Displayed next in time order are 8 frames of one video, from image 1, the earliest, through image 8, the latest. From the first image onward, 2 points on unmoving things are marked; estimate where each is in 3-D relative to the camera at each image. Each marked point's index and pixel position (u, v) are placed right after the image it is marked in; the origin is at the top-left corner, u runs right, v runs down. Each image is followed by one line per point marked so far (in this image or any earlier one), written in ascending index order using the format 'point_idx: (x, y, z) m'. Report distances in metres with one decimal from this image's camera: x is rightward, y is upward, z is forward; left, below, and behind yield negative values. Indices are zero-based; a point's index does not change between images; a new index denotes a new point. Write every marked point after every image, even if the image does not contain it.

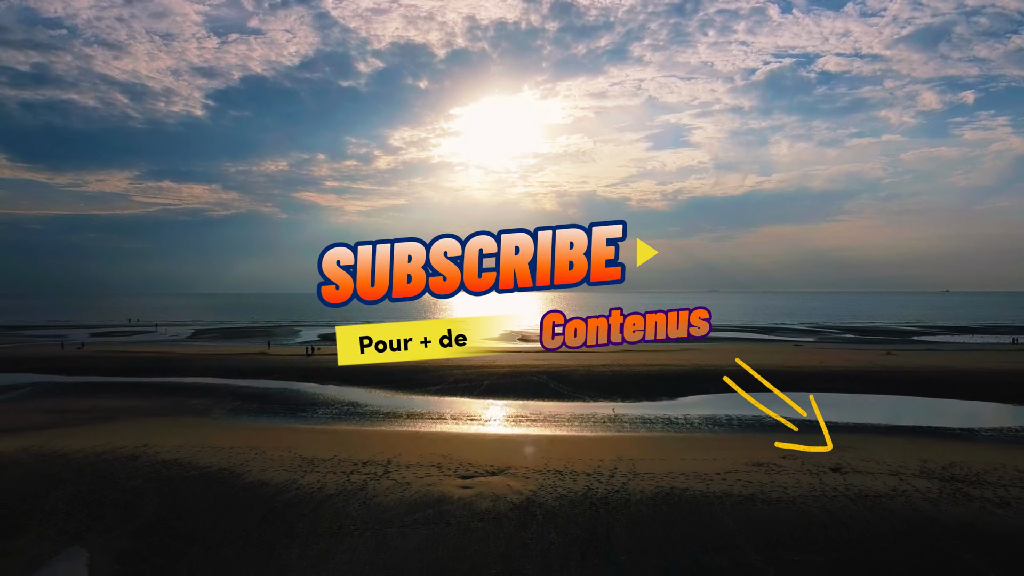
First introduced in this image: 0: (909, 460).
0: (+9.0, -3.8, +11.7) m
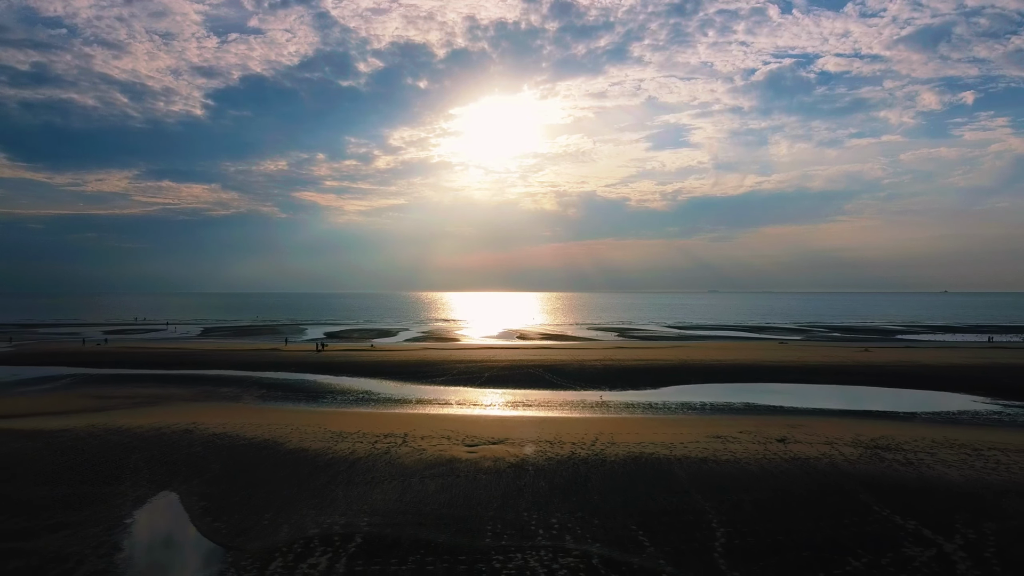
0: (+9.0, -3.8, +13.9) m
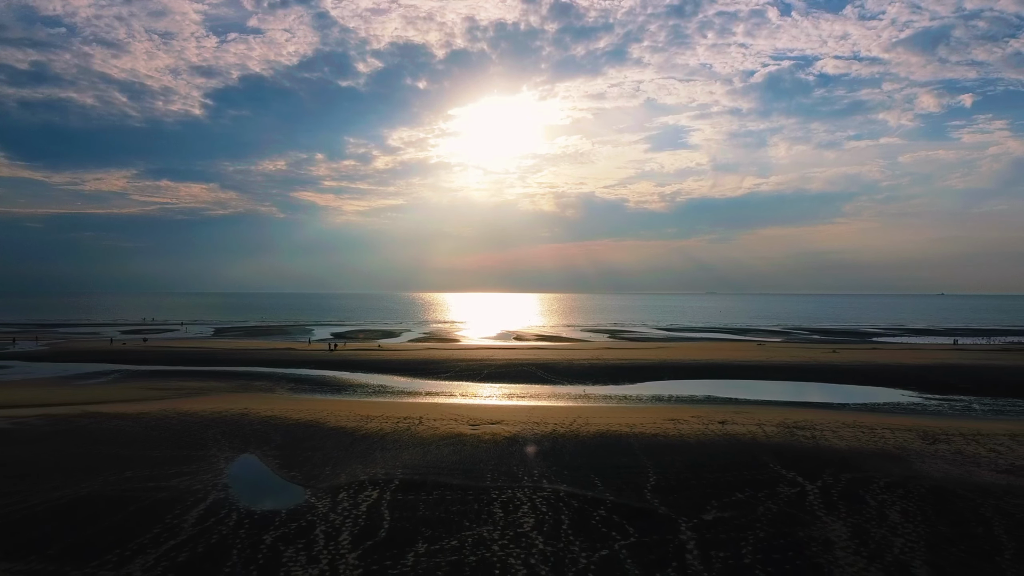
0: (+8.8, -4.2, +17.3) m
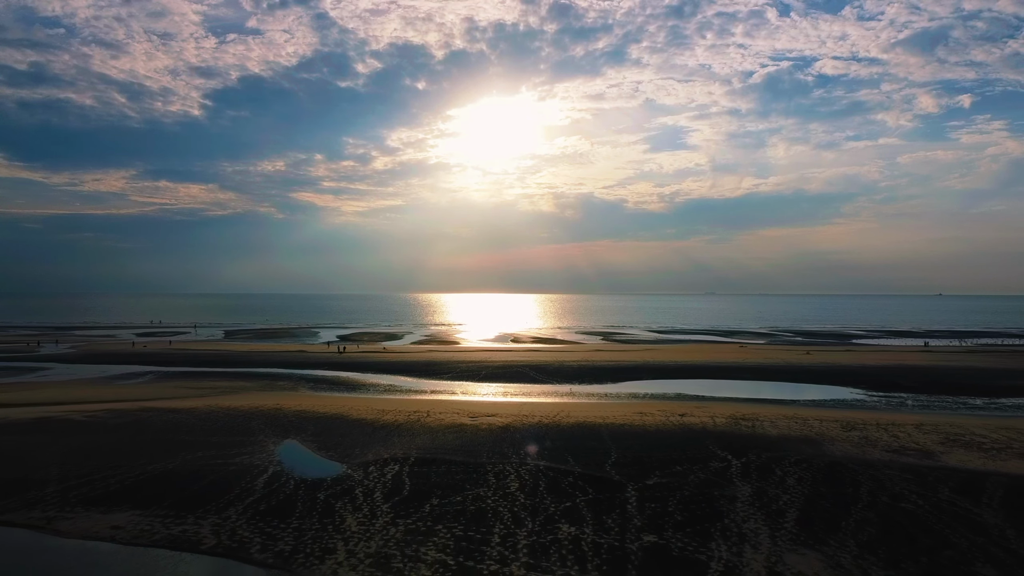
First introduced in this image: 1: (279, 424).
0: (+8.5, -4.8, +20.4) m
1: (-8.1, -4.8, +18.3) m
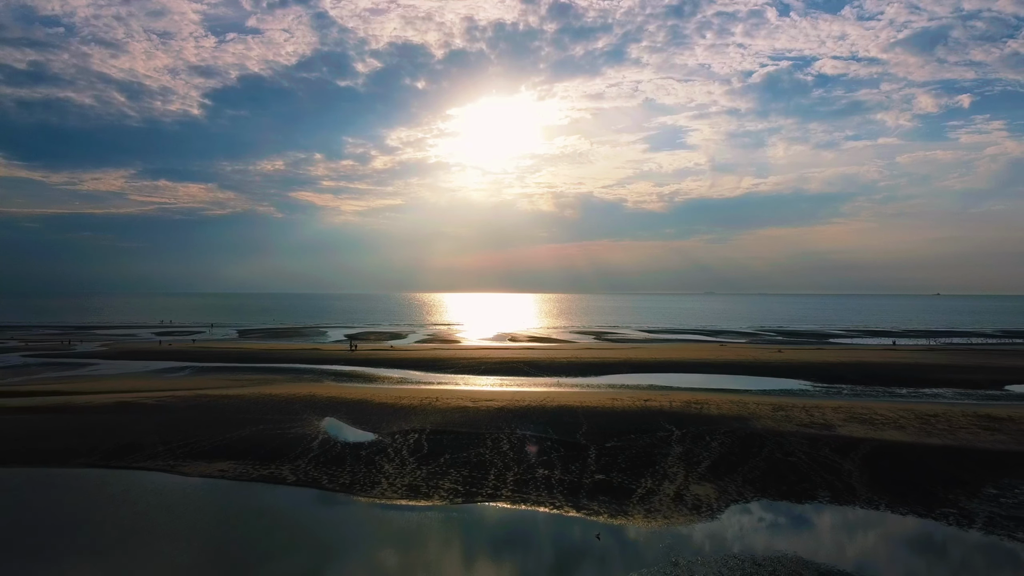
0: (+8.3, -5.1, +24.7) m
1: (-8.4, -5.1, +22.5) m
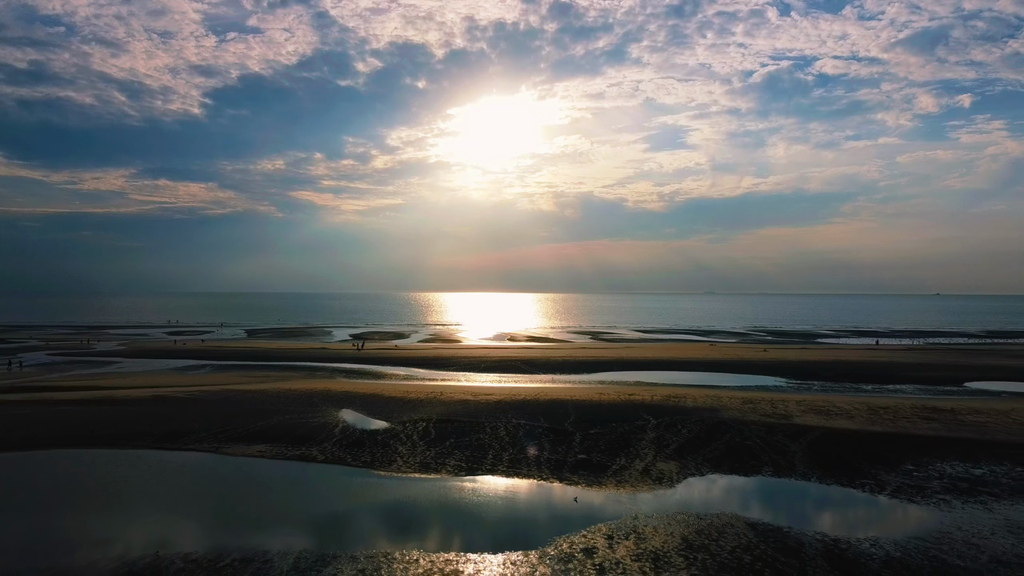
0: (+8.1, -5.4, +27.2) m
1: (-8.6, -5.4, +25.1) m
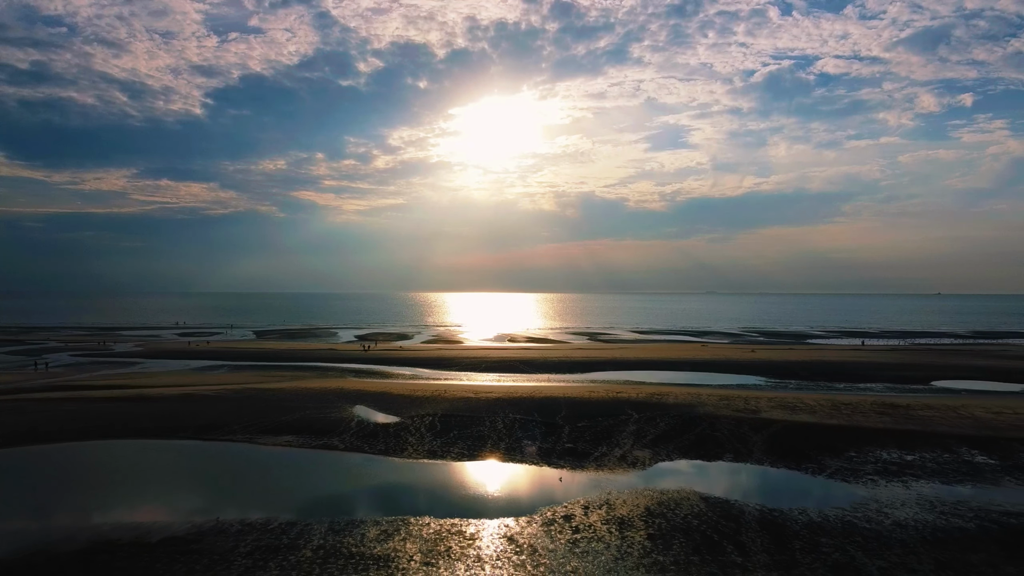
0: (+8.0, -5.7, +29.6) m
1: (-8.7, -5.8, +27.5) m
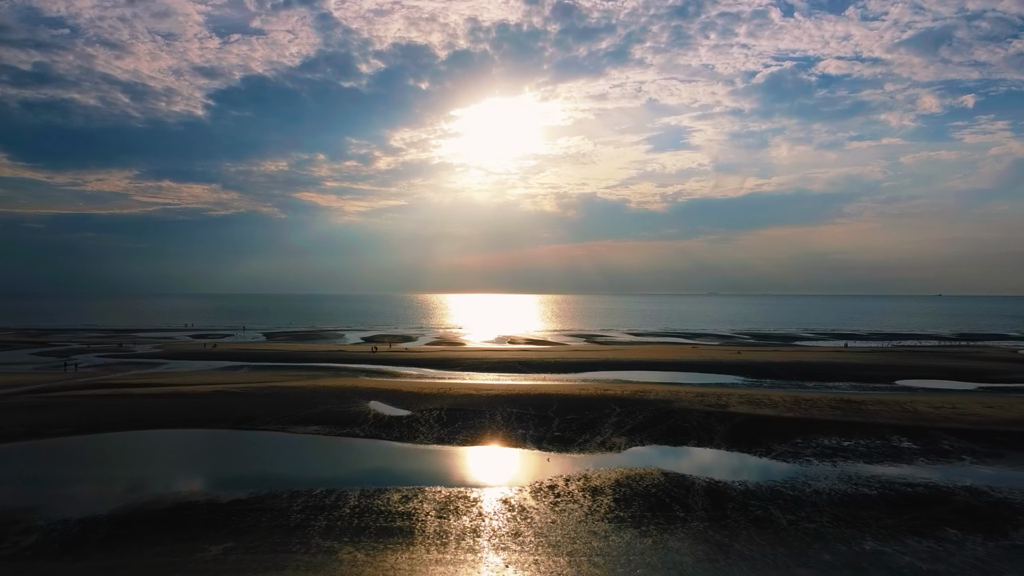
0: (+7.9, -6.2, +32.8) m
1: (-8.8, -6.2, +30.7) m
